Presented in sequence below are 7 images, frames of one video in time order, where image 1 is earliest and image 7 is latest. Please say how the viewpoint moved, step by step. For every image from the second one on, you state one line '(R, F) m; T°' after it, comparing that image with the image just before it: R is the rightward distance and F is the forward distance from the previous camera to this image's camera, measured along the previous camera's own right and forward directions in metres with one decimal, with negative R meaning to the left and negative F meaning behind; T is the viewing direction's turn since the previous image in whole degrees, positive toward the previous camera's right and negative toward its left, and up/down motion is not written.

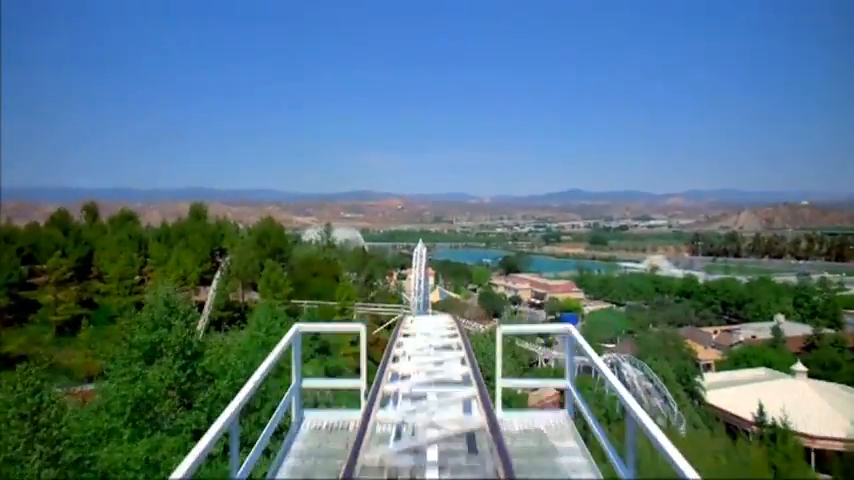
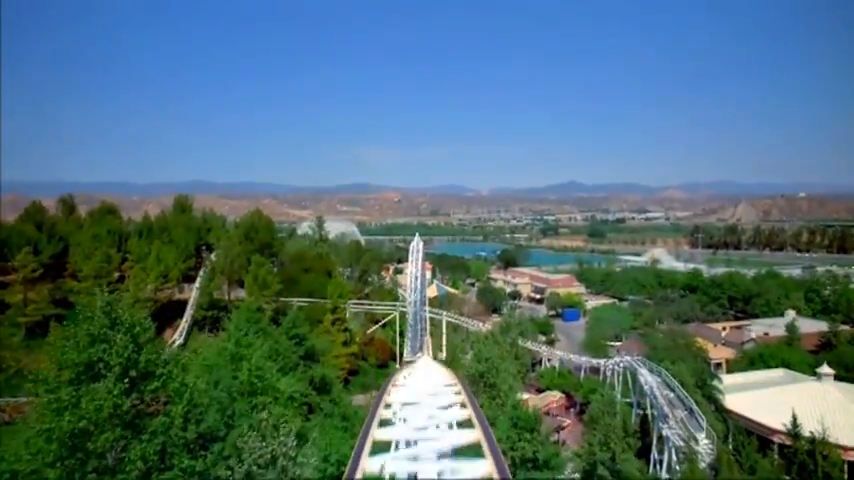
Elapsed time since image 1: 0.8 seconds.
(0.0, +1.9) m; 0°
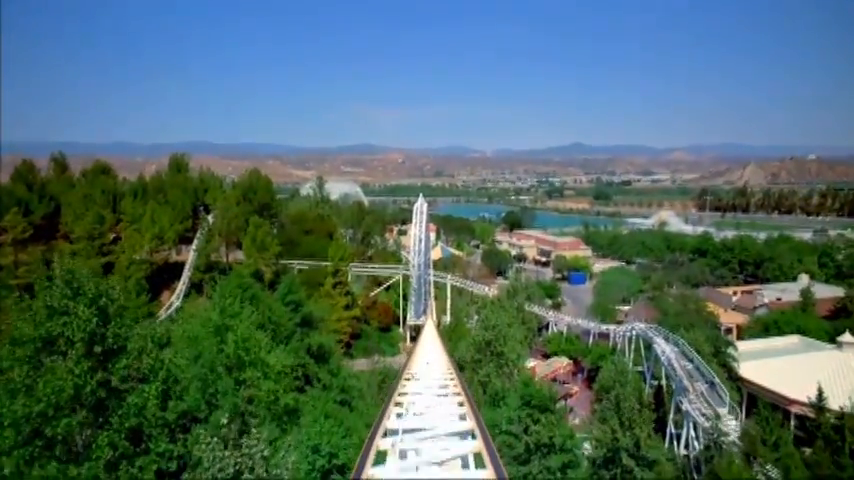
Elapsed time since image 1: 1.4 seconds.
(0.0, +1.1) m; 0°
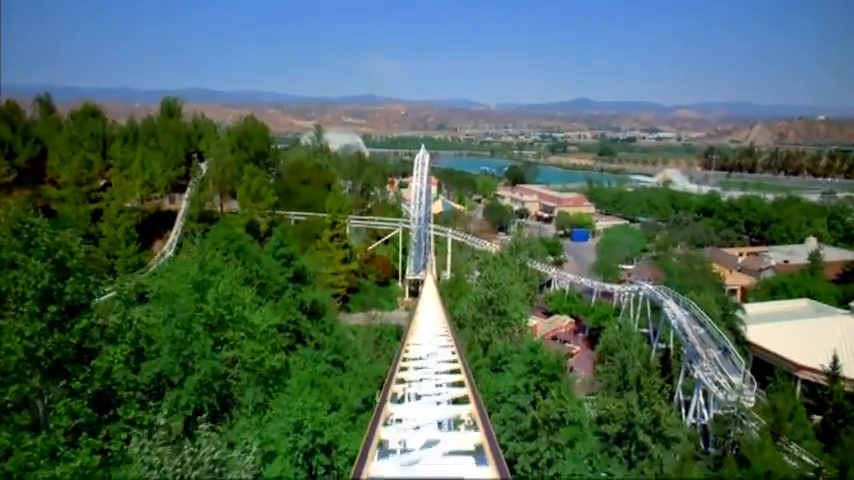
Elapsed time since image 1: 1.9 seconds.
(0.0, +1.0) m; 0°
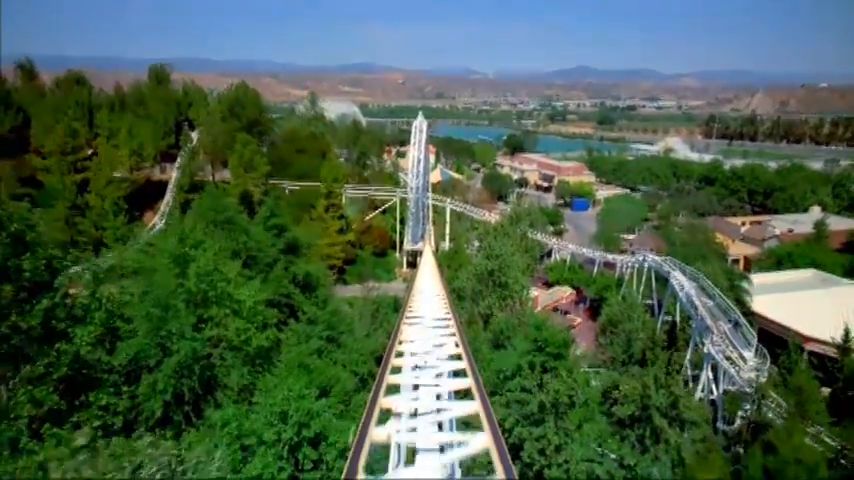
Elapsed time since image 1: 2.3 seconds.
(0.0, +0.7) m; 0°
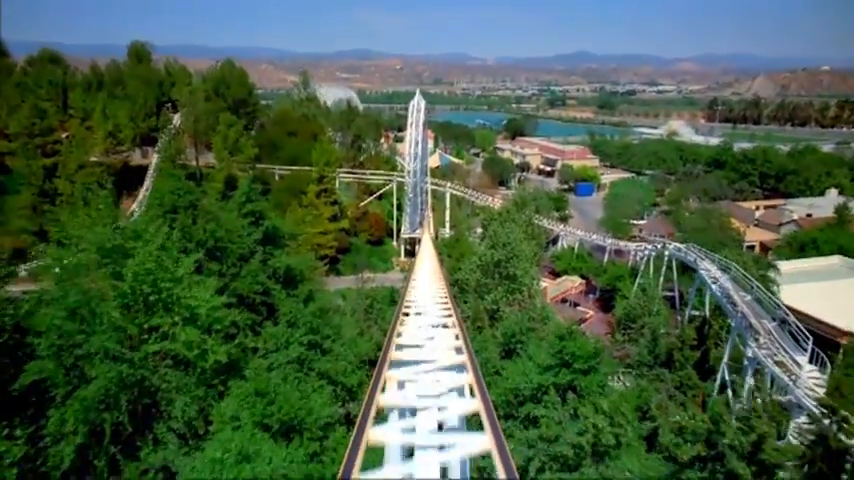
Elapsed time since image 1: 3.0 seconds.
(0.0, +1.8) m; 0°
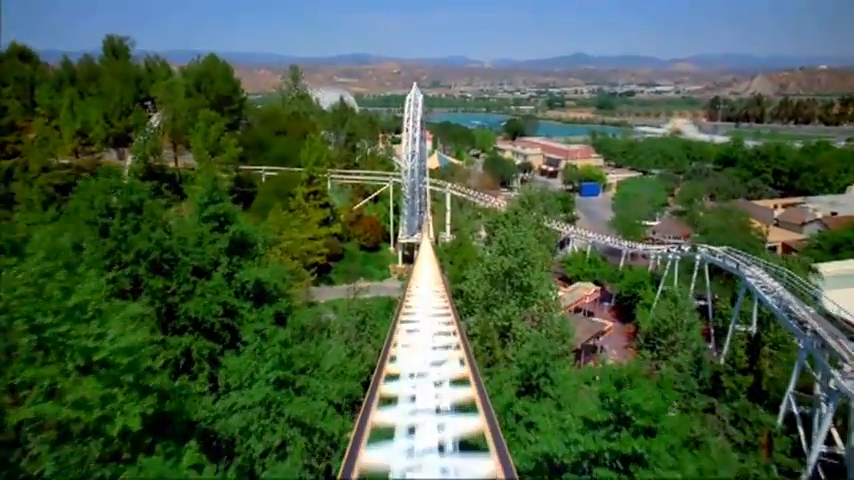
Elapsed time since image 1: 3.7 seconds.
(0.0, +2.1) m; 0°
